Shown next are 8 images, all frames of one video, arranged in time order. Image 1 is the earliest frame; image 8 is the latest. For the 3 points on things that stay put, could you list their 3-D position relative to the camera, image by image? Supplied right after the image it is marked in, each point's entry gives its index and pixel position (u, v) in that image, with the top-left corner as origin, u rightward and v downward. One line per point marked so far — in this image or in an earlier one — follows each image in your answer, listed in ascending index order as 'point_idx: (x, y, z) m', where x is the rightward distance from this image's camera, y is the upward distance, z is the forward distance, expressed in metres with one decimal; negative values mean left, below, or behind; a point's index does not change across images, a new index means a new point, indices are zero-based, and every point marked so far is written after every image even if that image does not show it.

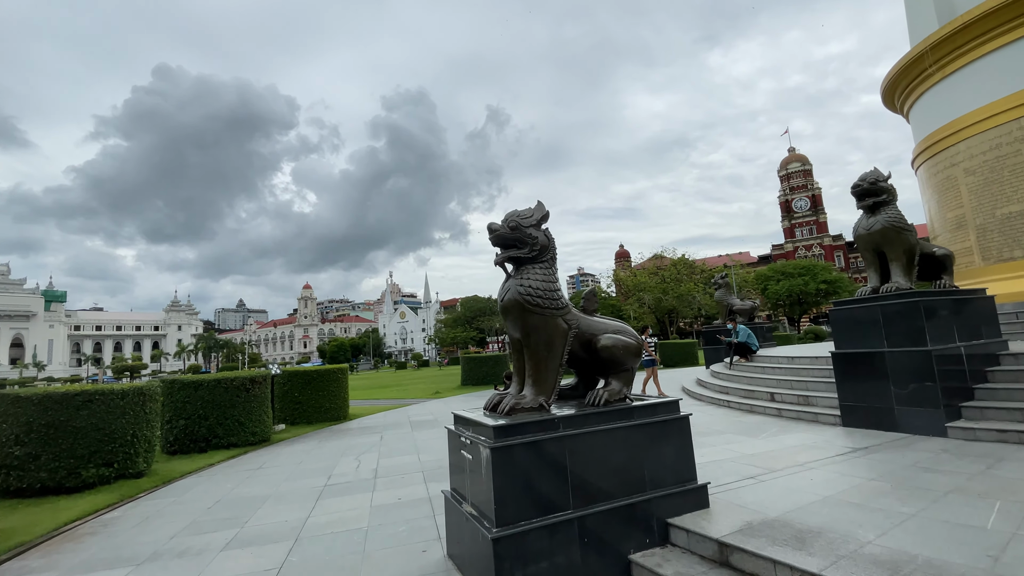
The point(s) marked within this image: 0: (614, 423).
0: (+0.6, -0.9, +2.9) m
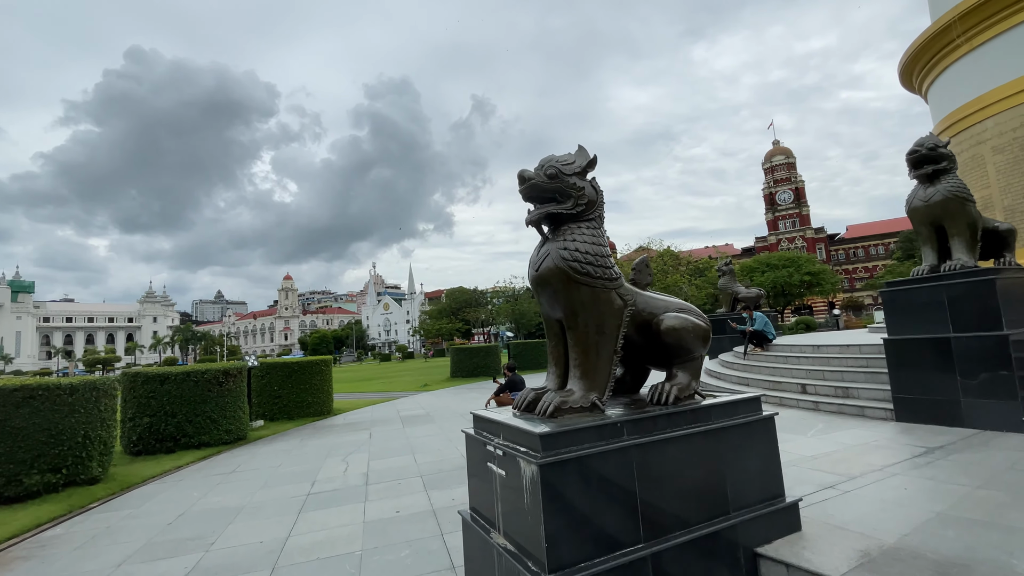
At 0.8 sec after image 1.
0: (+0.8, -0.7, +2.3) m
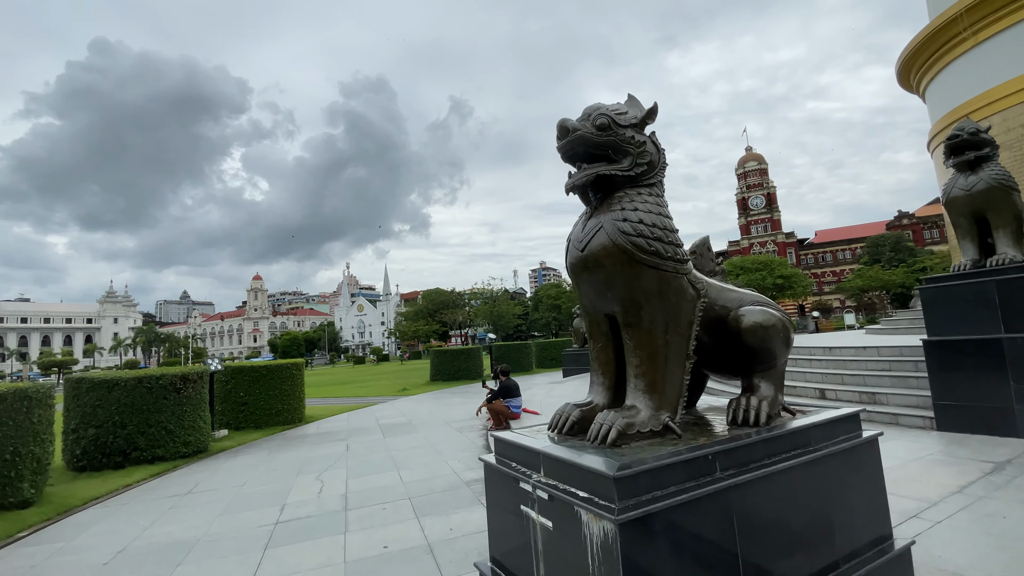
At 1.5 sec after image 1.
0: (+1.0, -0.6, +1.7) m
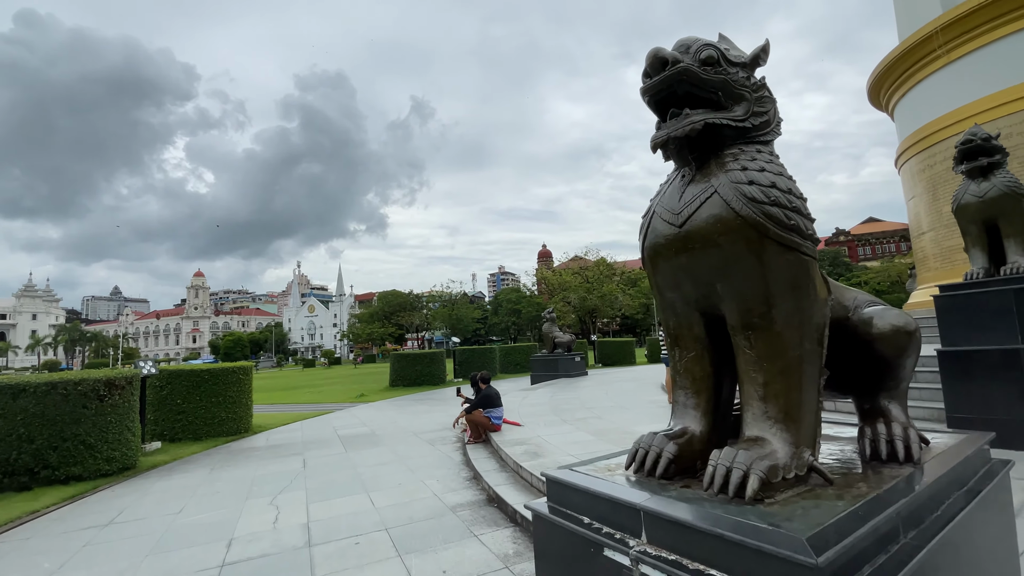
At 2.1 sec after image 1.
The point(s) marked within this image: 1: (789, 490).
0: (+1.2, -0.6, +1.3) m
1: (+0.7, -0.5, +1.2) m
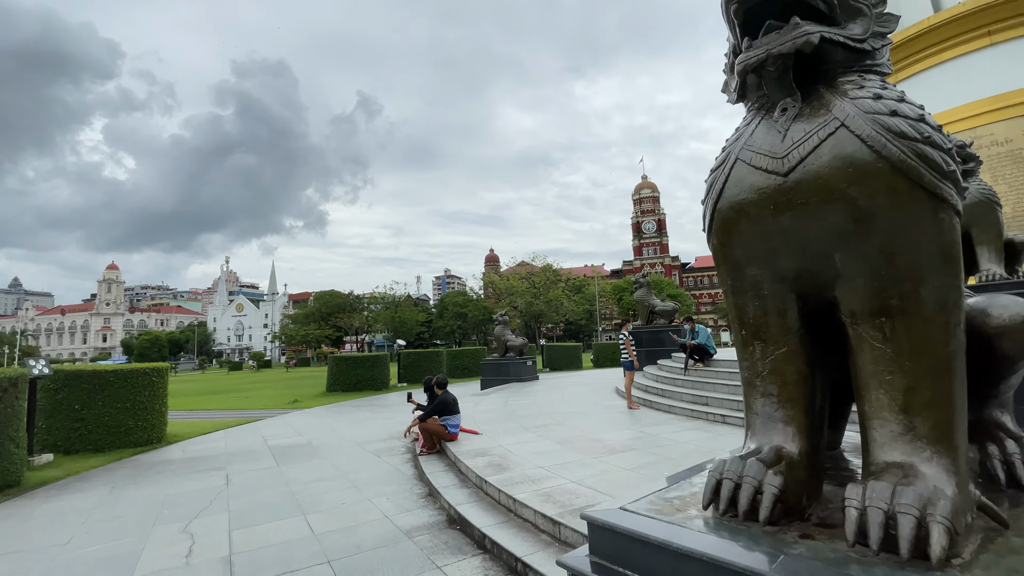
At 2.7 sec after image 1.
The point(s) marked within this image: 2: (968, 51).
0: (+1.3, -0.6, +1.0) m
1: (+0.8, -0.4, +0.8) m
2: (+7.2, +3.8, +7.4) m
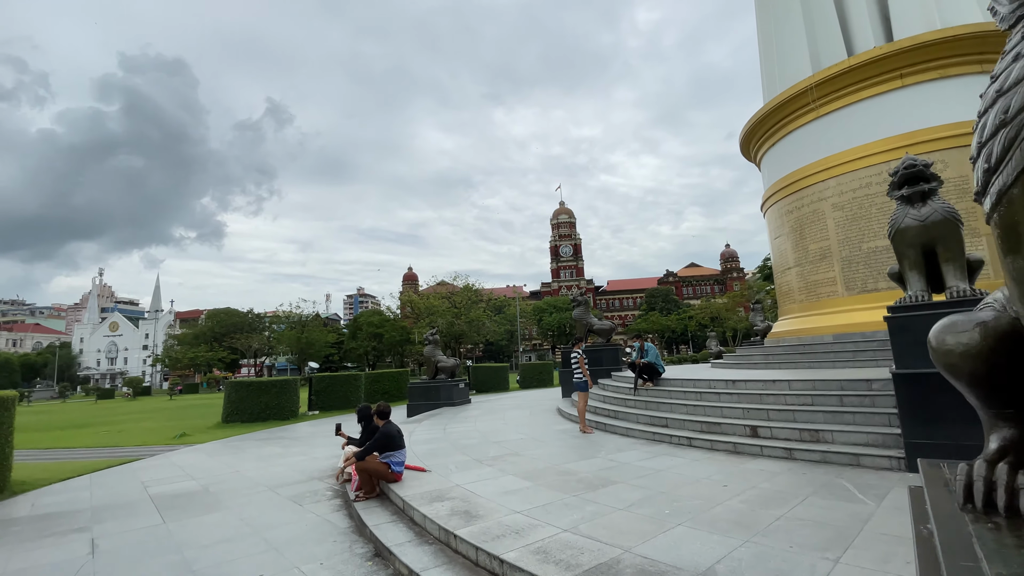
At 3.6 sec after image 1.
0: (+1.6, -0.5, +0.6) m
1: (+1.1, -0.4, +0.4) m
2: (+6.4, +3.4, +8.2) m
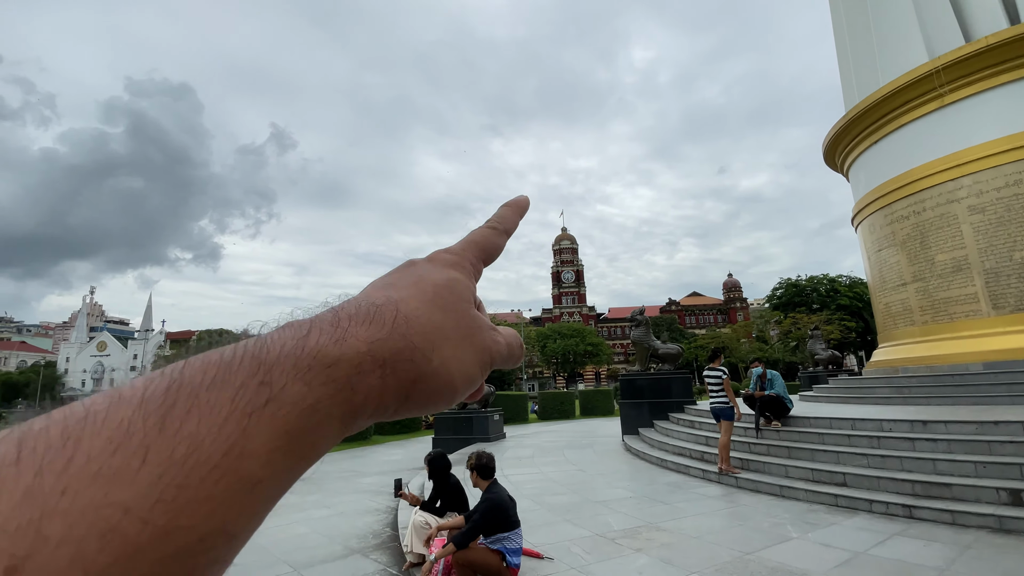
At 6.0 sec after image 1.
0: (+2.8, -0.3, -0.9) m
1: (+2.3, -0.1, -1.2) m
2: (+7.5, +3.1, +6.9) m
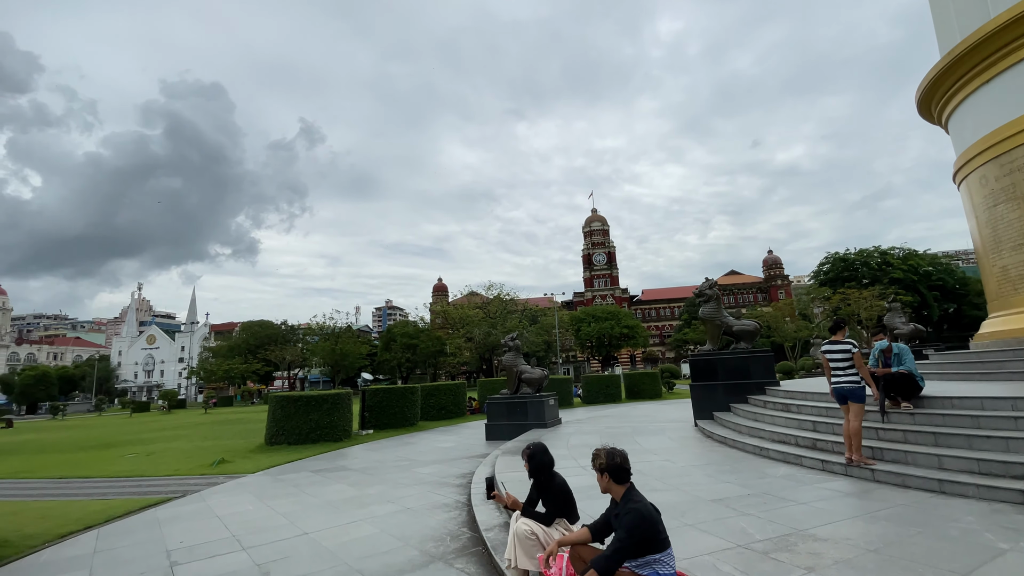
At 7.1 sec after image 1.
0: (+3.2, 0.0, -1.8) m
1: (+2.7, +0.1, -2.0) m
2: (+8.3, +3.7, +5.6) m
